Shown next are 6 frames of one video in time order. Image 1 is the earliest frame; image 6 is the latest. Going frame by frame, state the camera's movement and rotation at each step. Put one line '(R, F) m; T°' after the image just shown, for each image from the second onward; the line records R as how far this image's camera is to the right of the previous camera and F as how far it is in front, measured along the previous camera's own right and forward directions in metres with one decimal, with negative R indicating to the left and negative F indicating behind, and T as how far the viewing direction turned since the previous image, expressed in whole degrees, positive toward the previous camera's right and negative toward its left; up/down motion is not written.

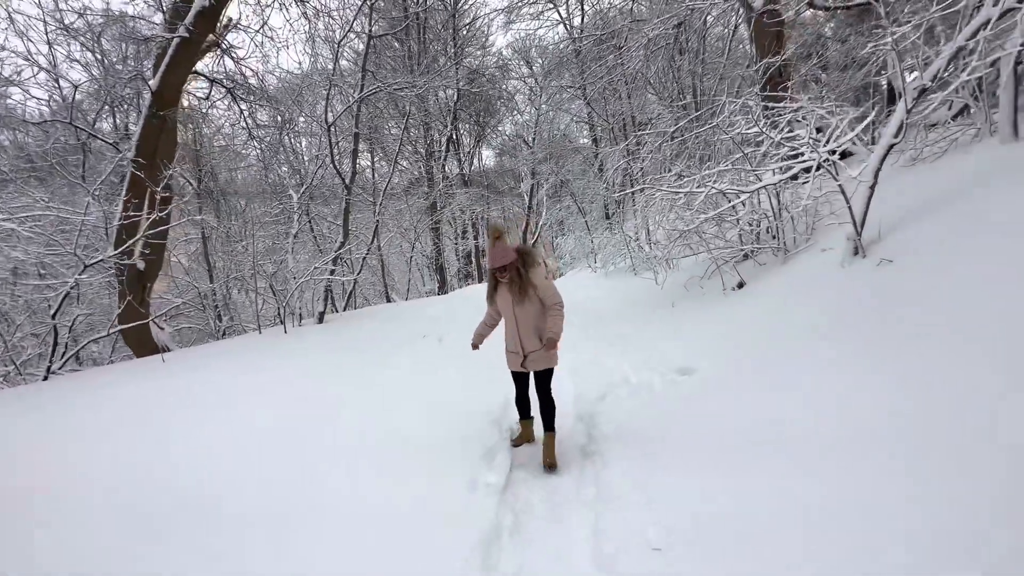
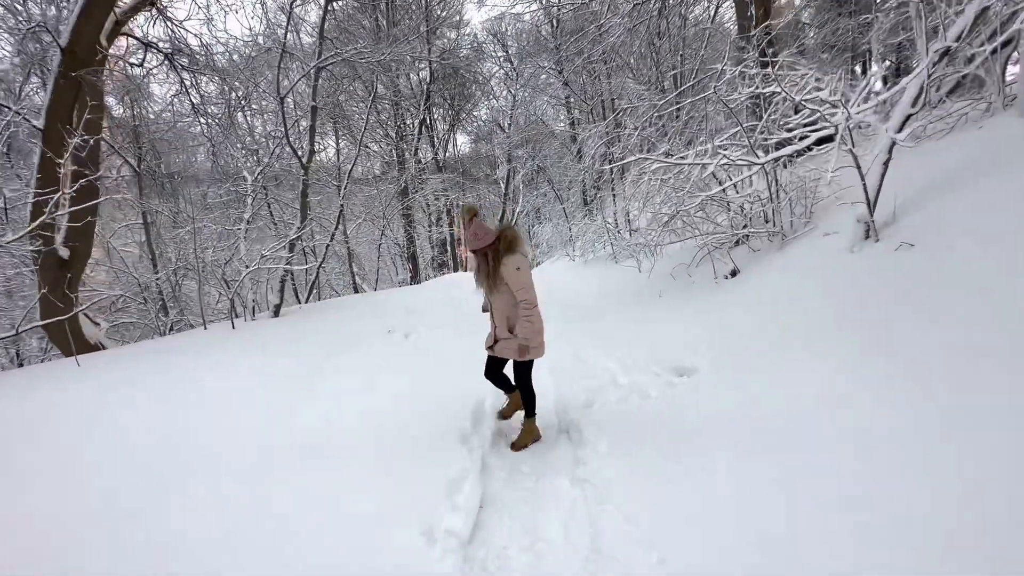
(0.0, +0.5) m; +3°
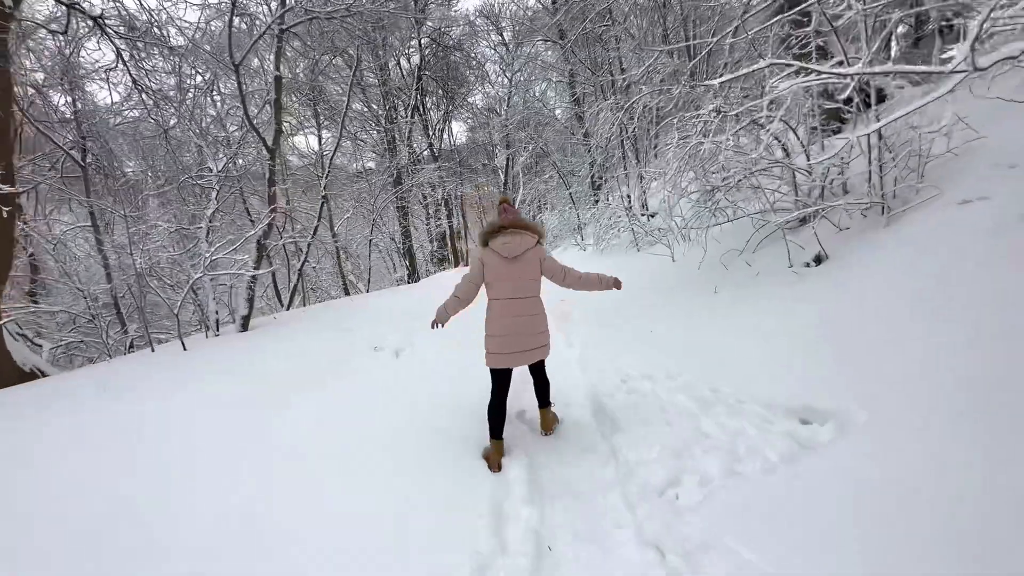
(-0.1, +1.1) m; 0°
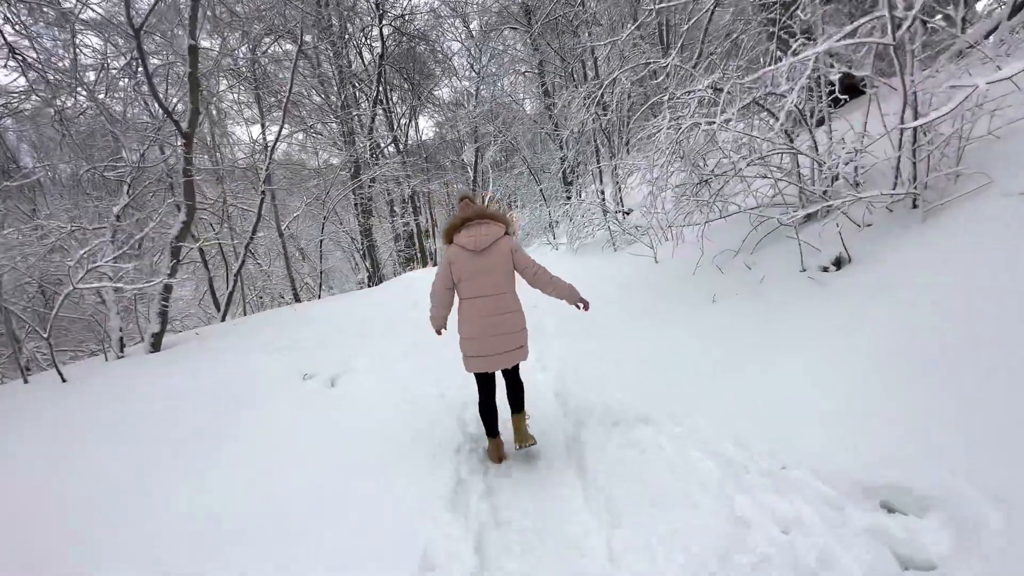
(+0.1, +0.8) m; +3°
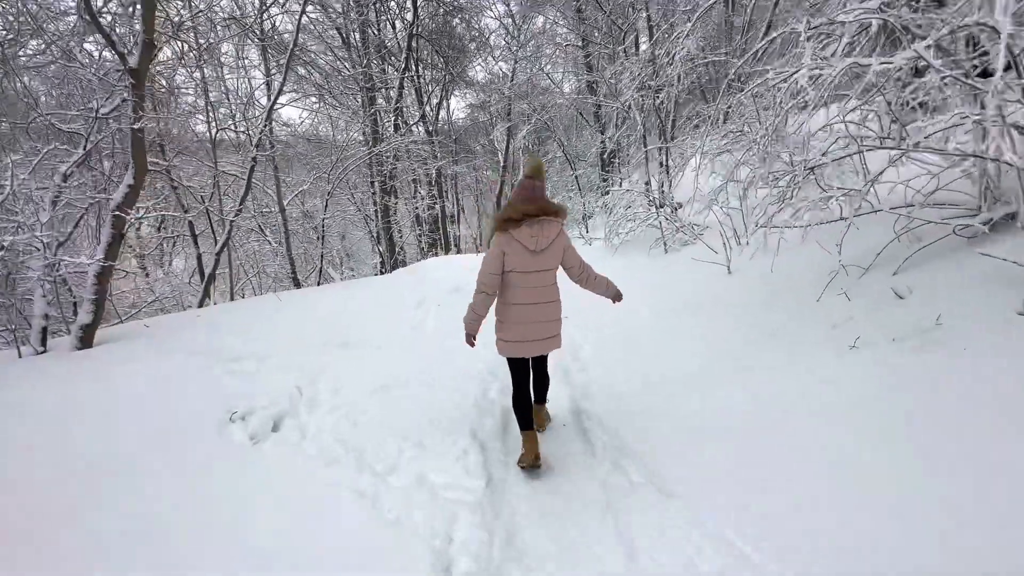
(-0.1, +1.2) m; -3°
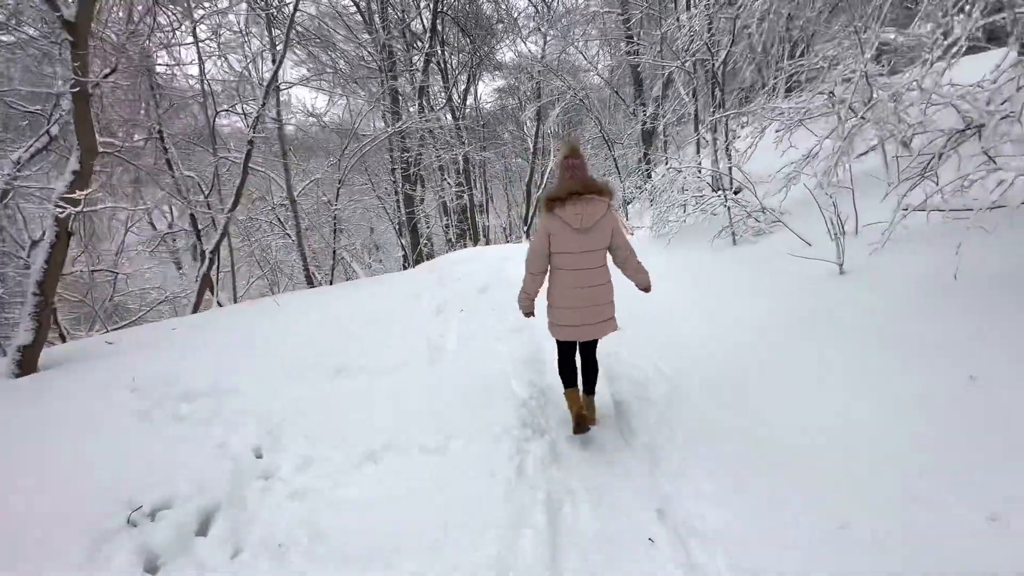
(-0.1, +1.0) m; -4°
